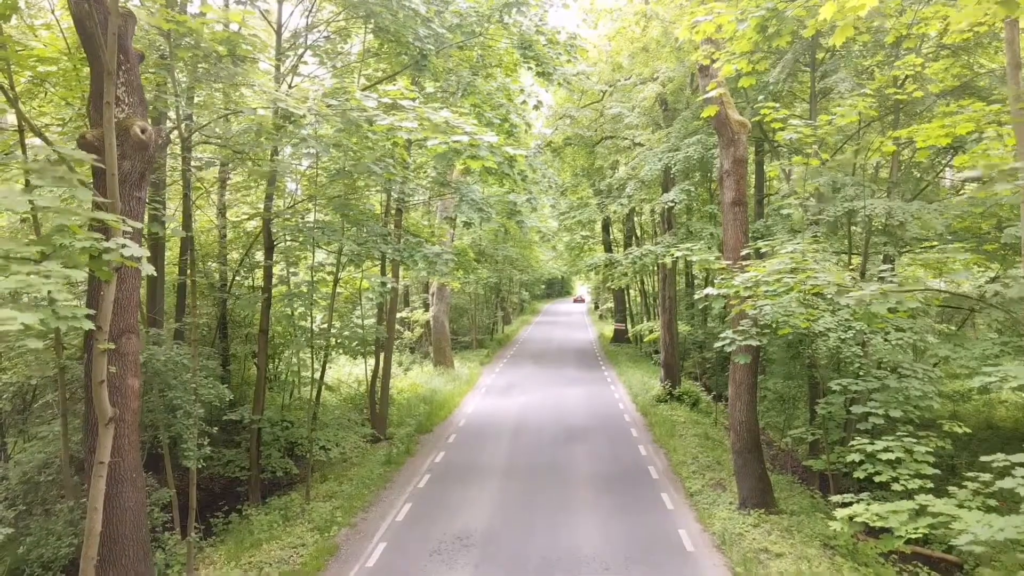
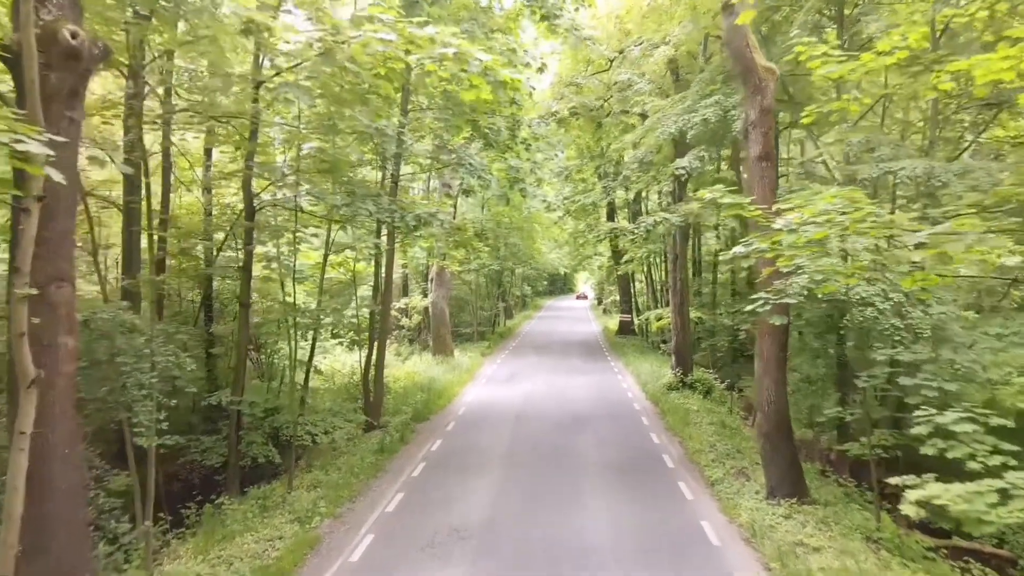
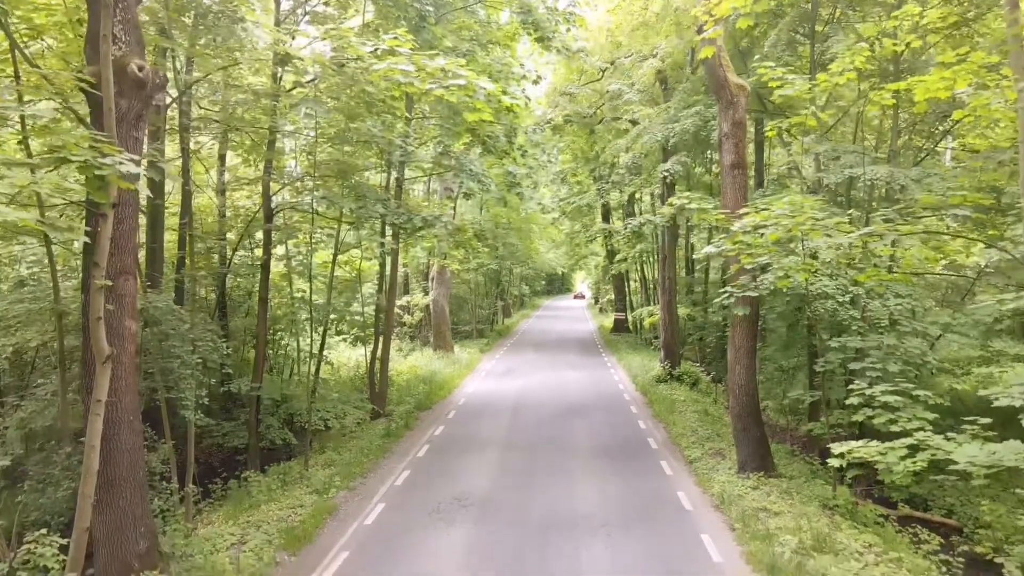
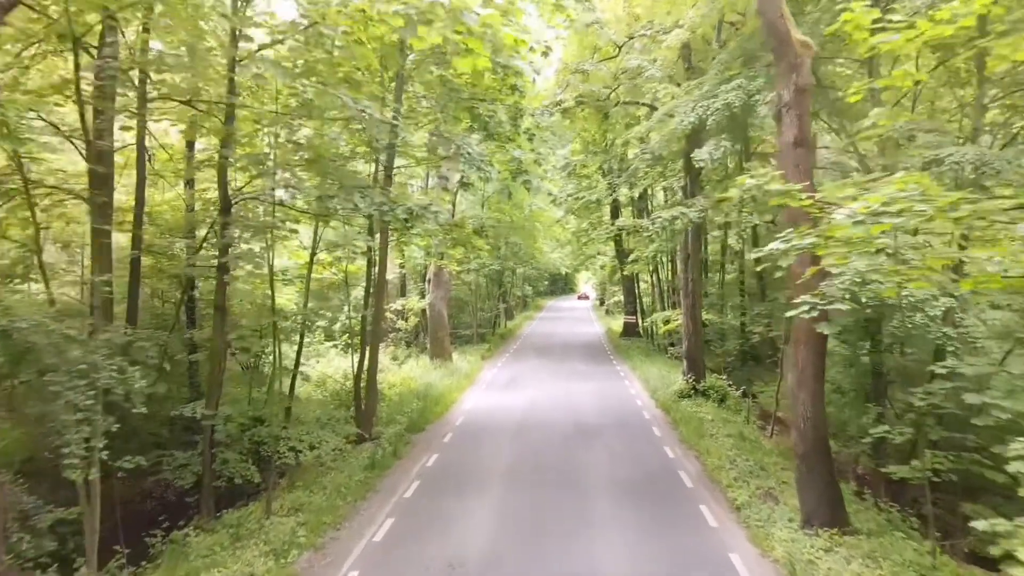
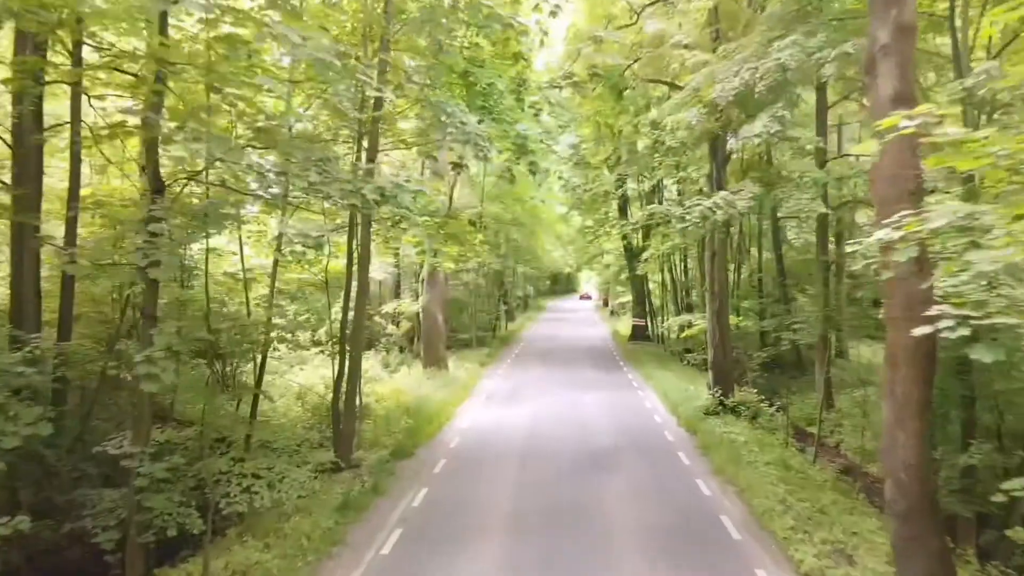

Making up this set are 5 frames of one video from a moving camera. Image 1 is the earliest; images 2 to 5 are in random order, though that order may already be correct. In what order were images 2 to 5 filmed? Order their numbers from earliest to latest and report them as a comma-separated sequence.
3, 2, 4, 5
